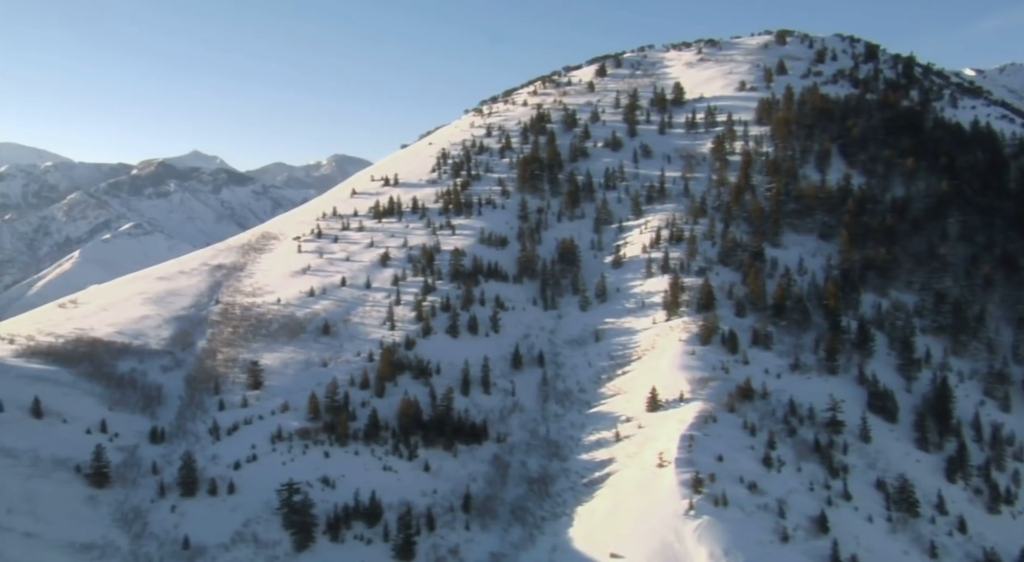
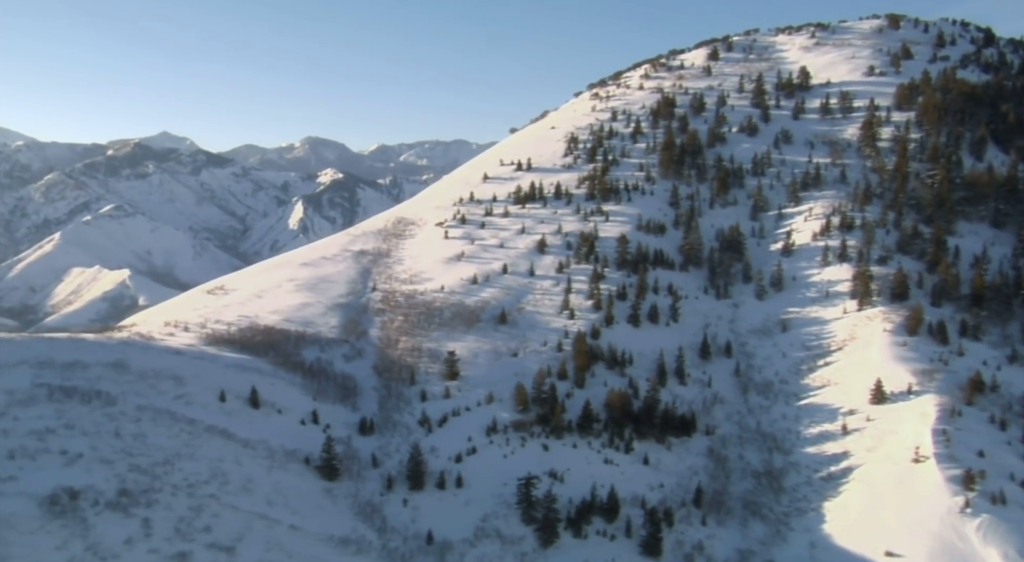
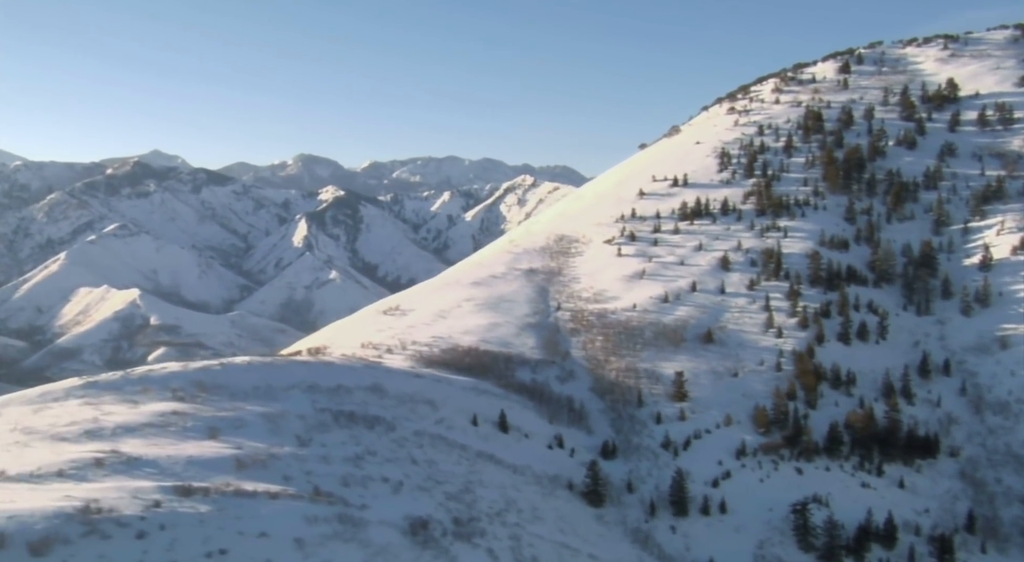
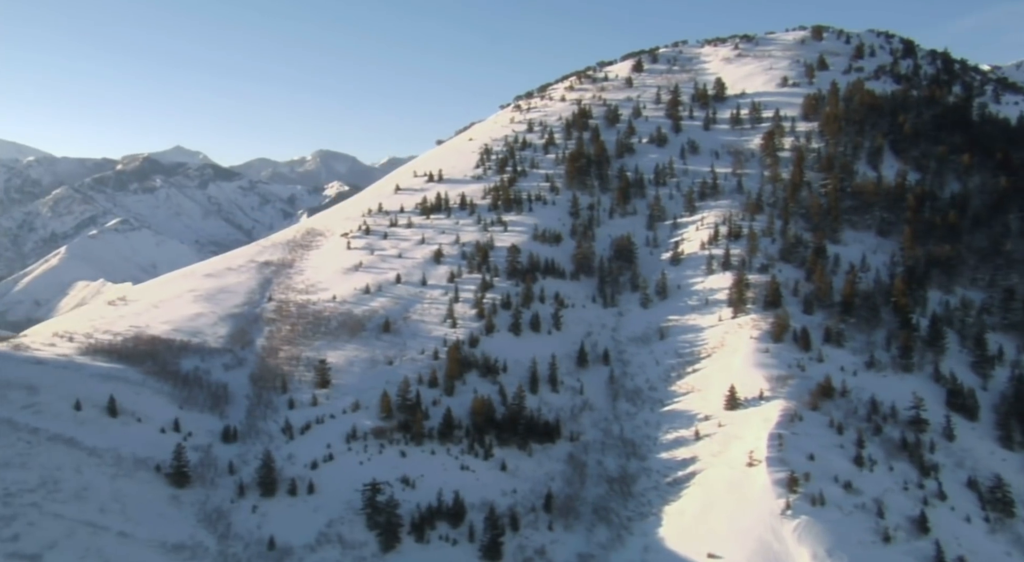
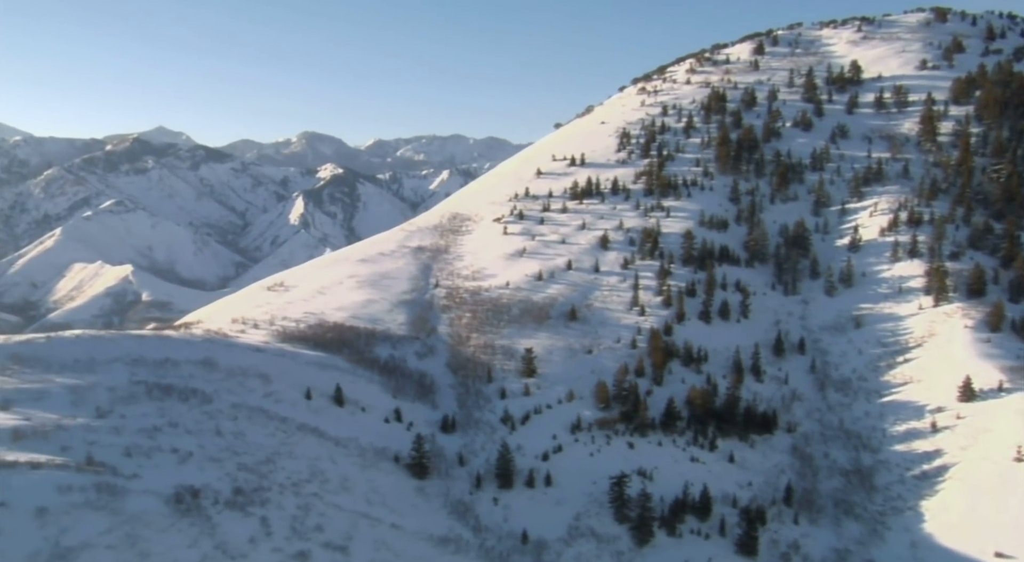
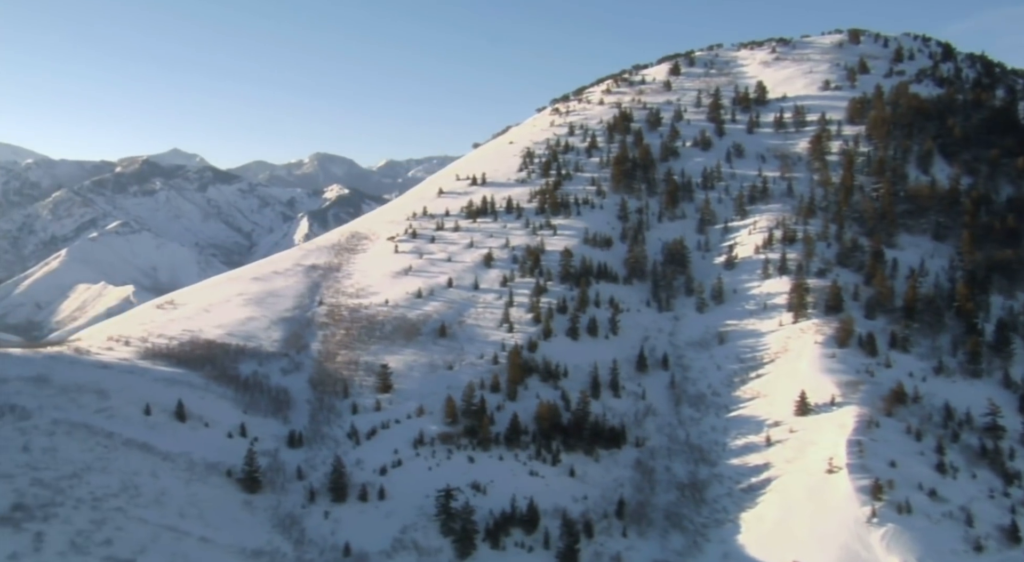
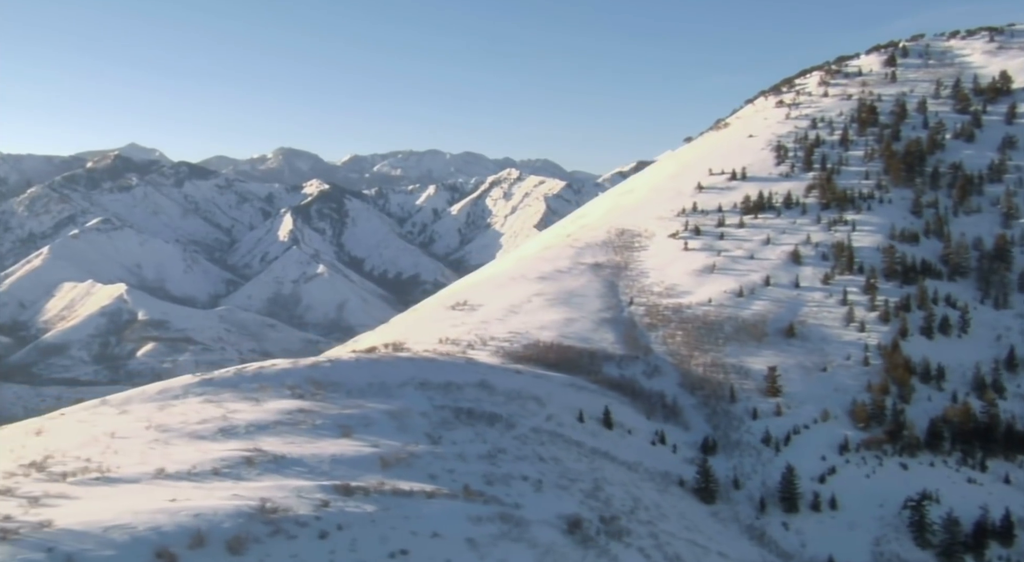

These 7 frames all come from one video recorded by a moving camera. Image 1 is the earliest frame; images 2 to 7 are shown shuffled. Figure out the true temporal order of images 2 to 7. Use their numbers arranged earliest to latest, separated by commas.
4, 6, 2, 5, 3, 7
